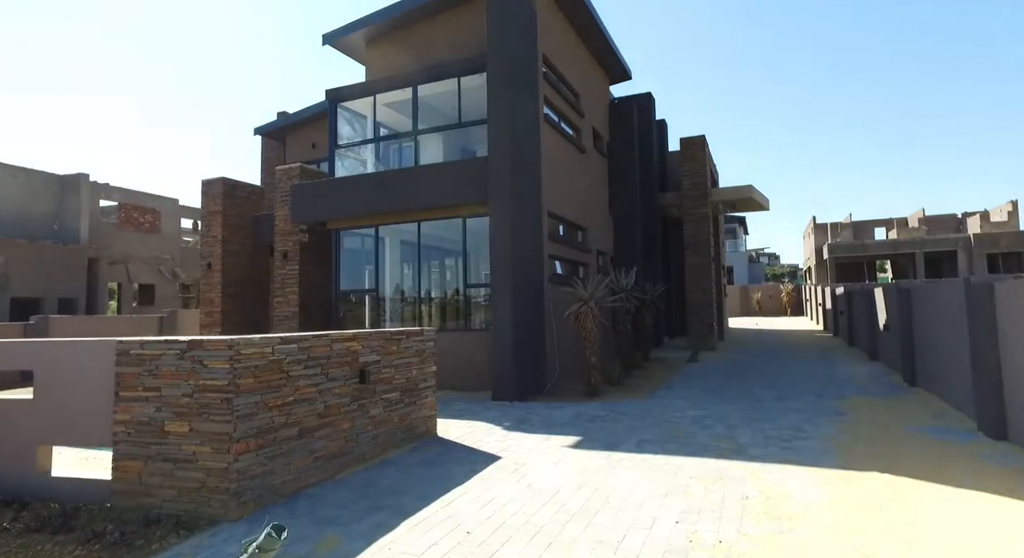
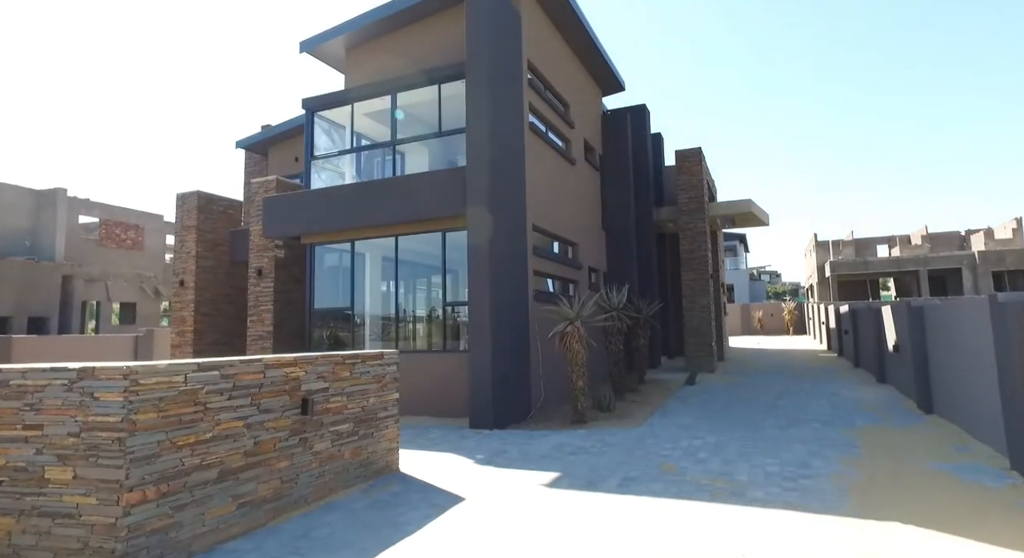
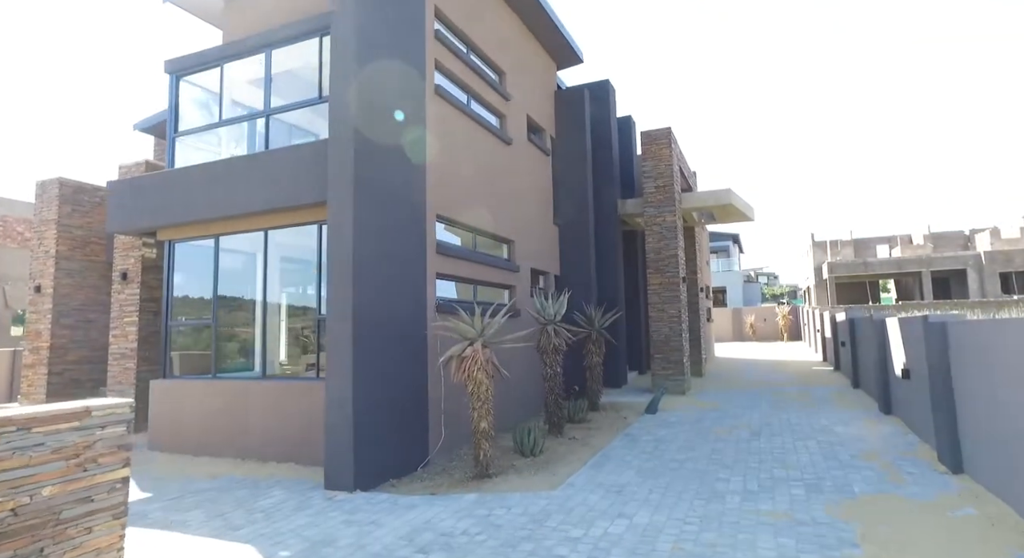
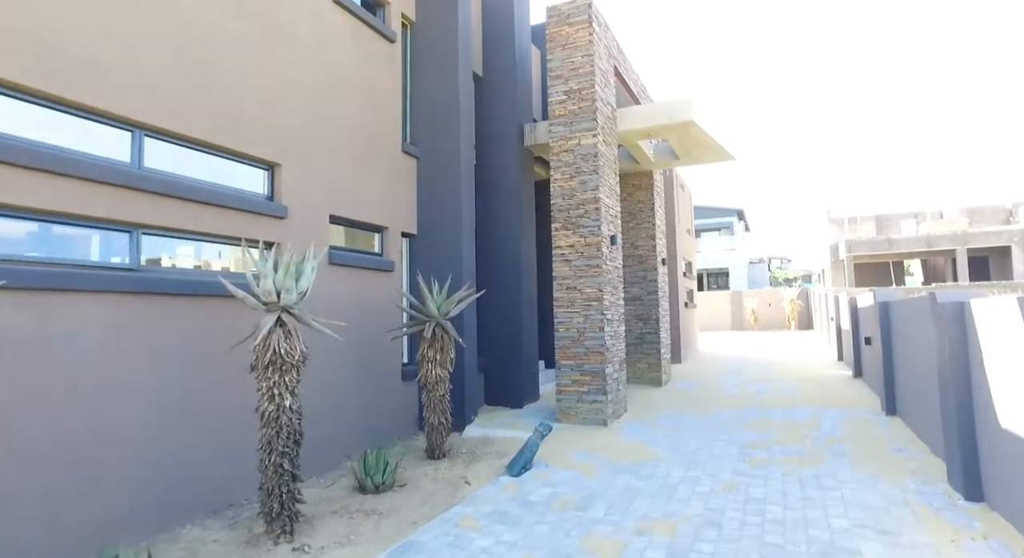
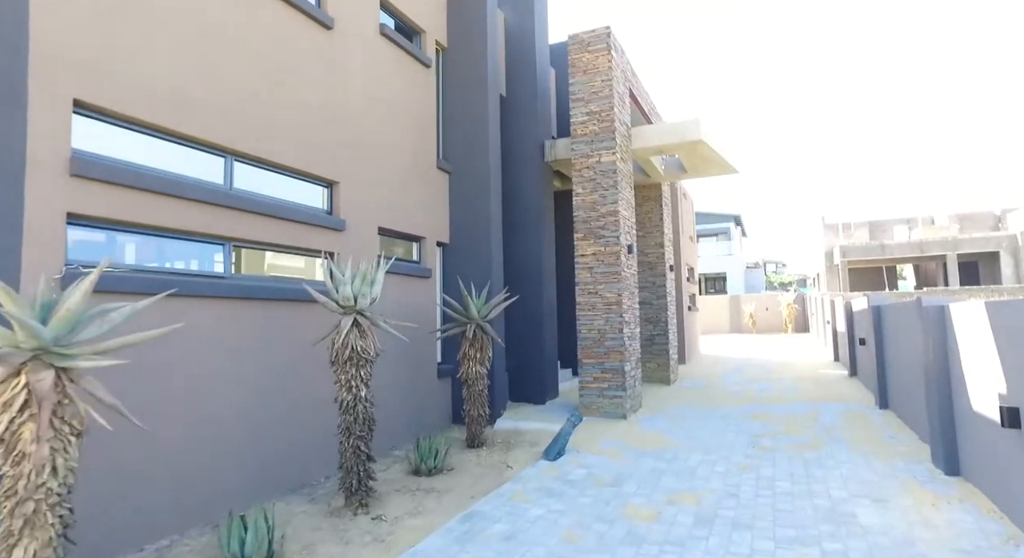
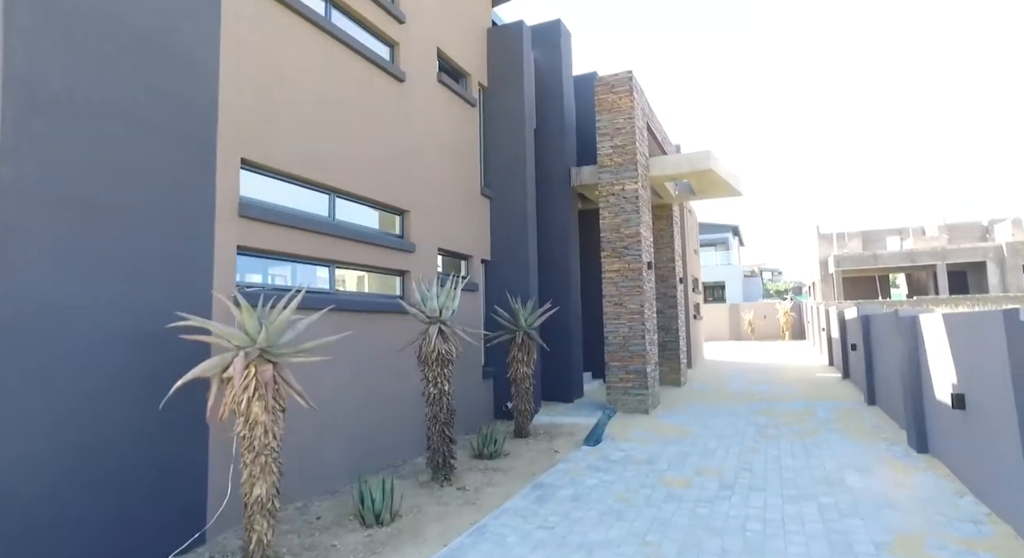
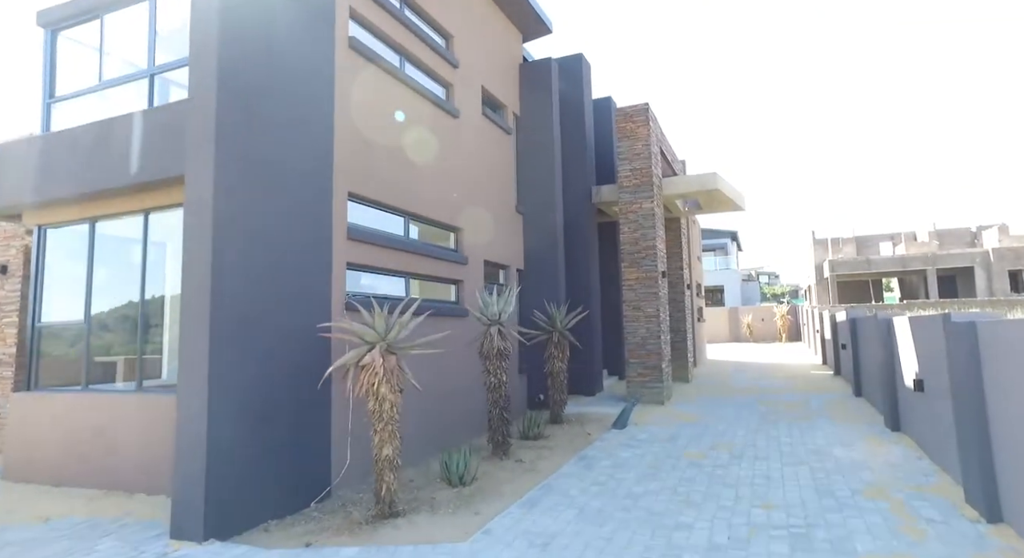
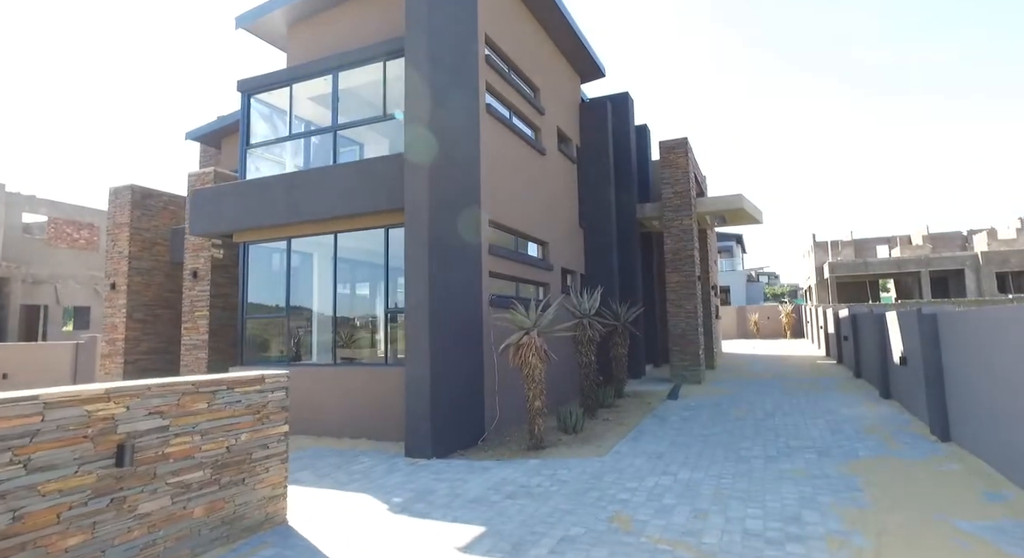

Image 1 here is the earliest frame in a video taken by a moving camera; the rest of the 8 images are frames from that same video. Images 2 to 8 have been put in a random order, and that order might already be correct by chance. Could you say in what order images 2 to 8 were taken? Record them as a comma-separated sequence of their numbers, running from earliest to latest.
2, 8, 3, 7, 6, 5, 4
